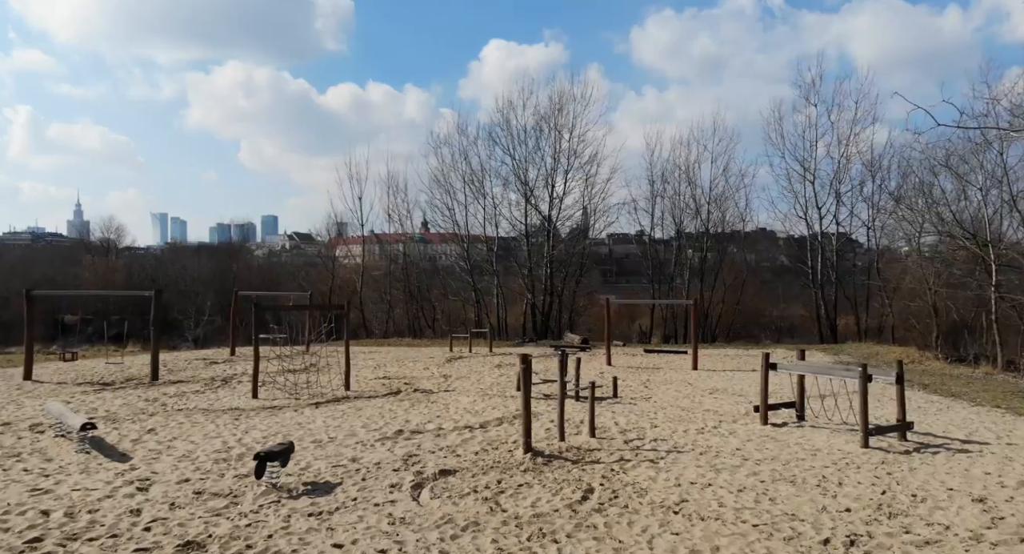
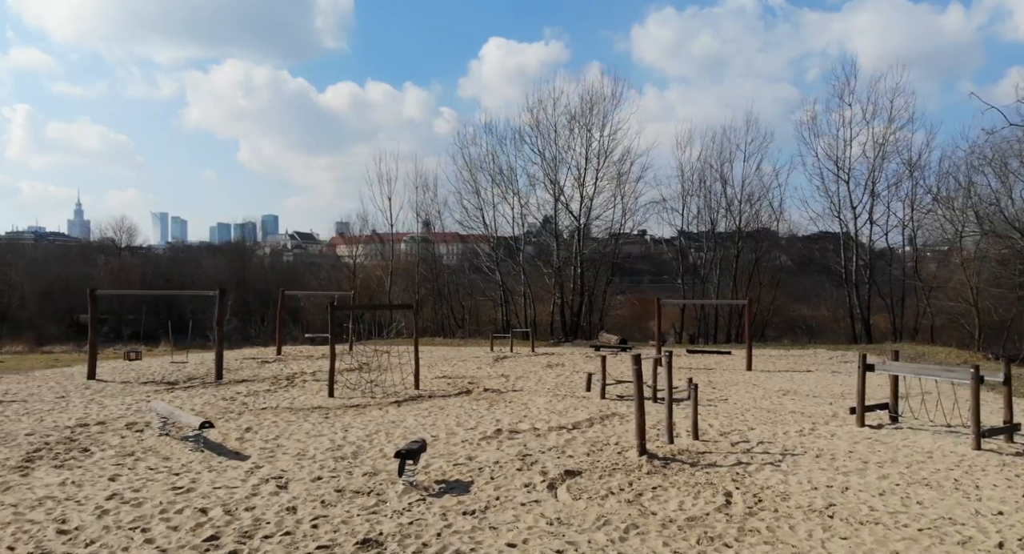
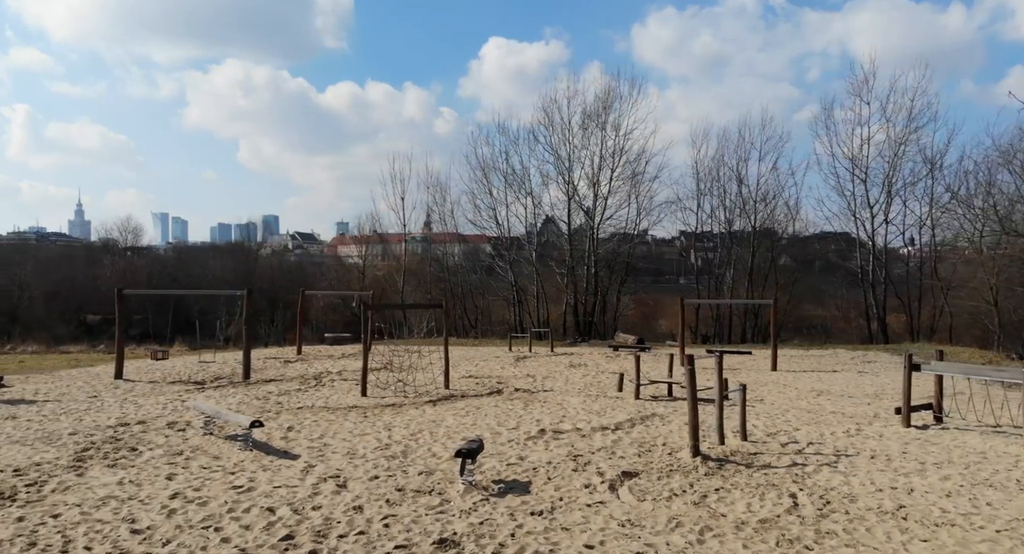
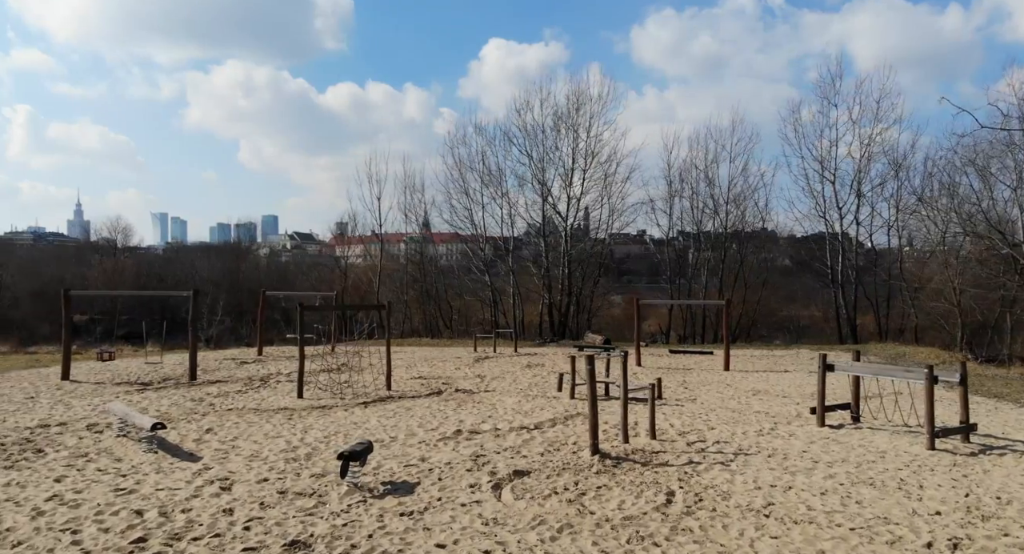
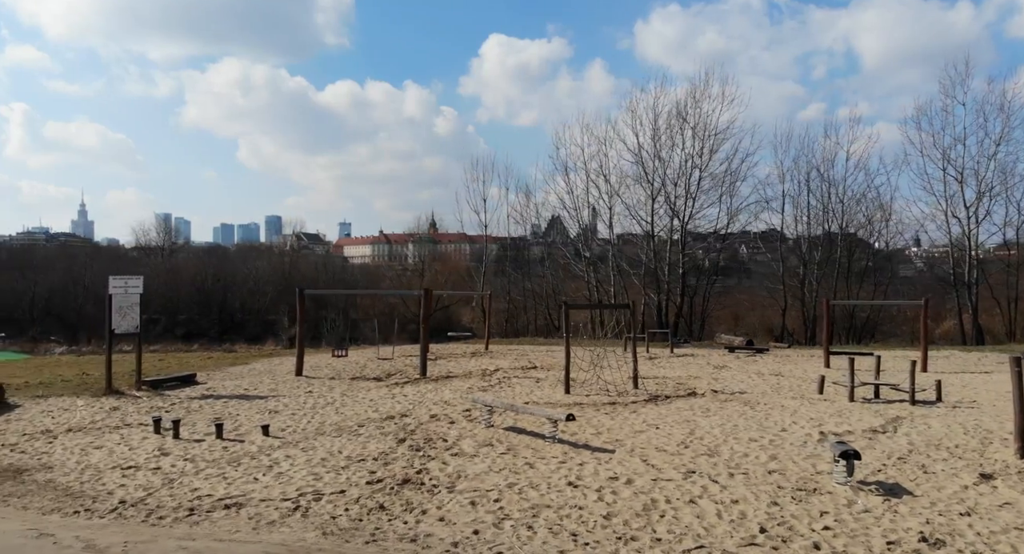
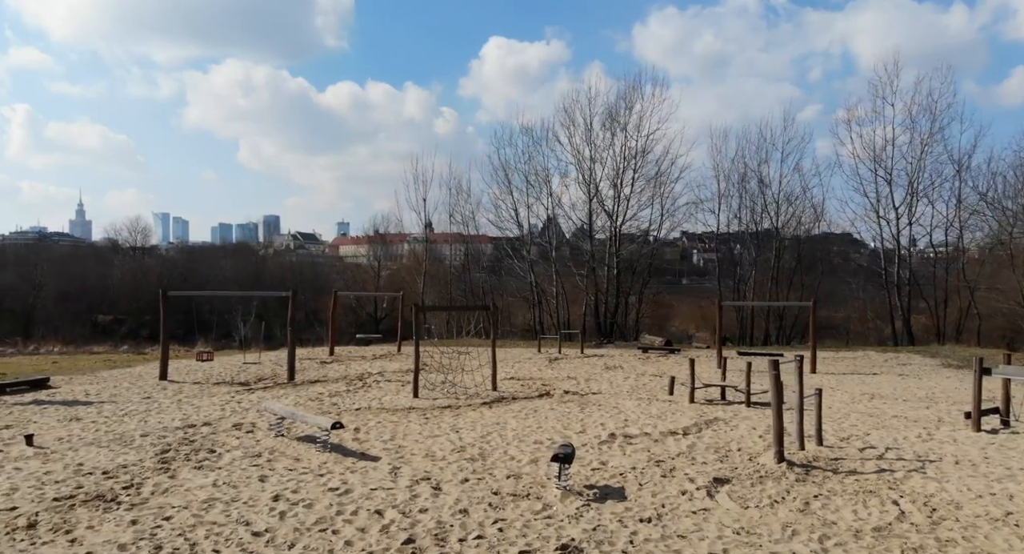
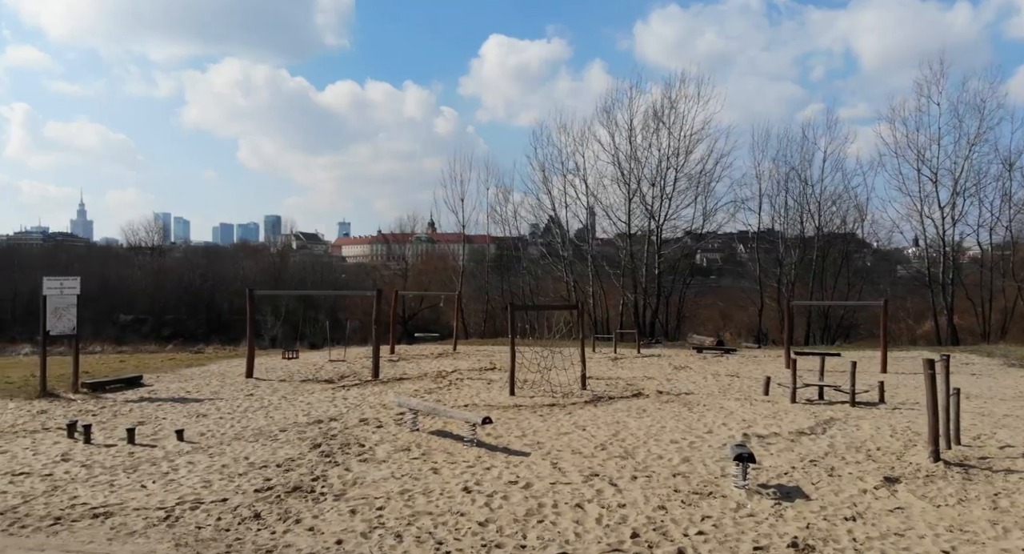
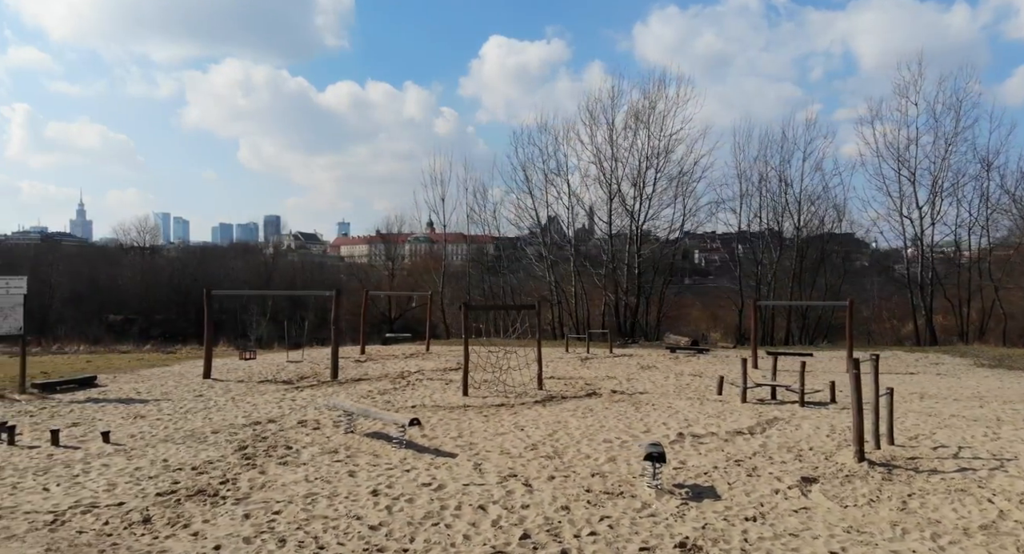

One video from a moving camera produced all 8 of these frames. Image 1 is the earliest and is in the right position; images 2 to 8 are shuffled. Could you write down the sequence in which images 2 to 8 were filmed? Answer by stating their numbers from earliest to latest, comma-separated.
4, 2, 3, 6, 8, 7, 5
